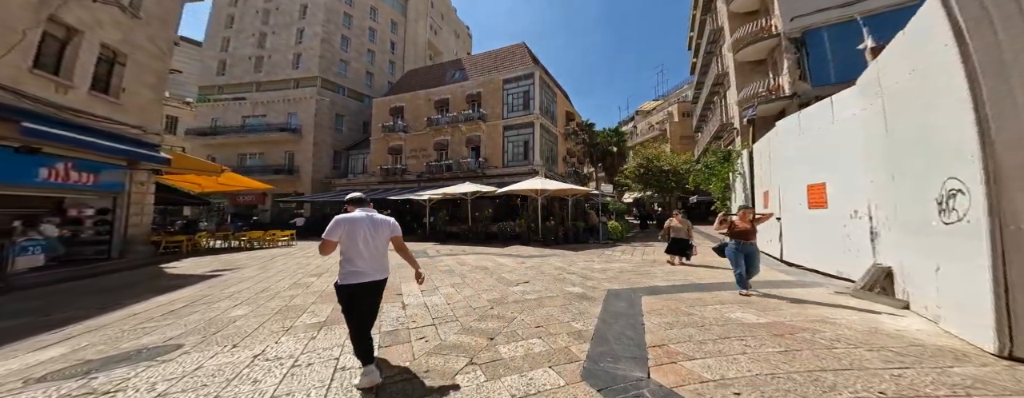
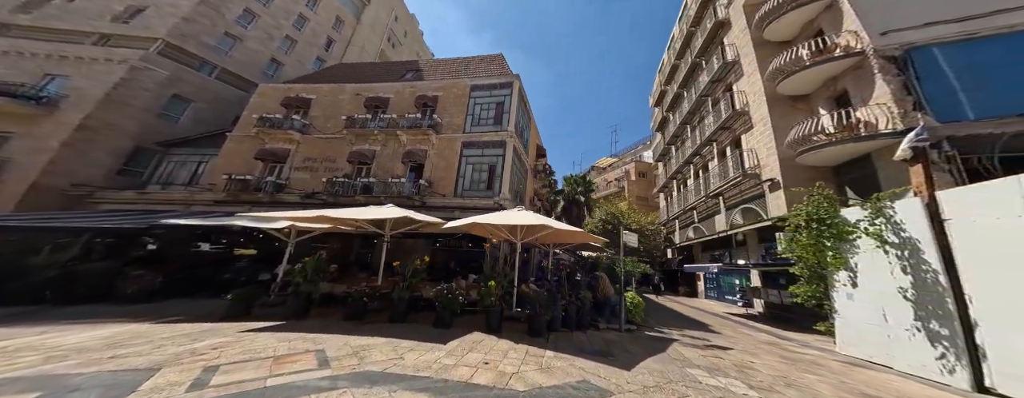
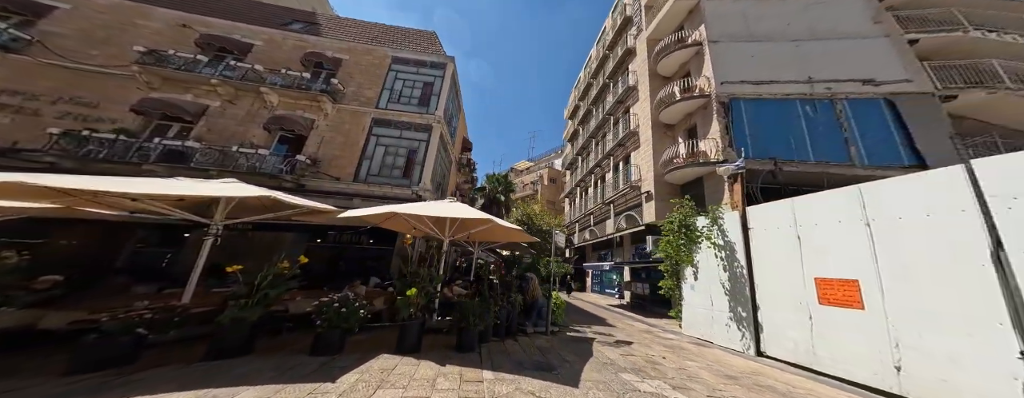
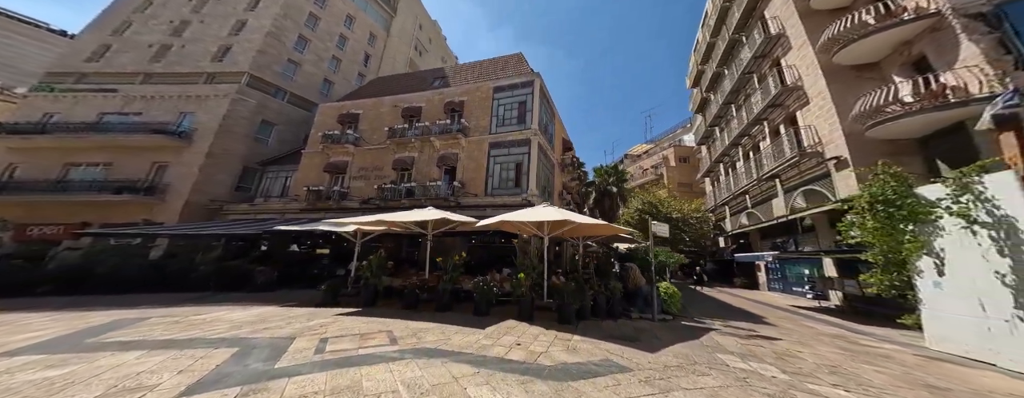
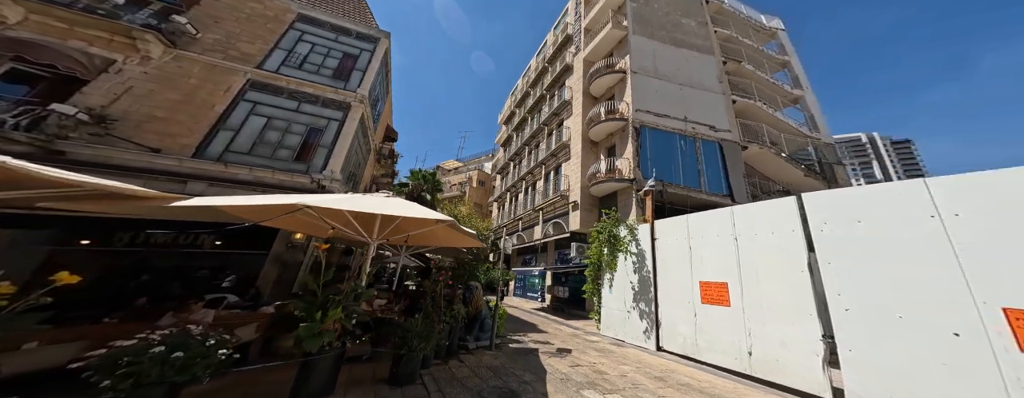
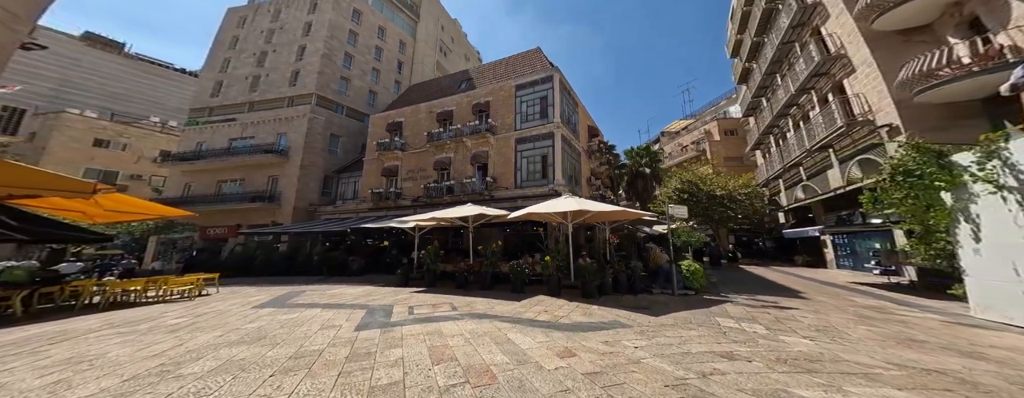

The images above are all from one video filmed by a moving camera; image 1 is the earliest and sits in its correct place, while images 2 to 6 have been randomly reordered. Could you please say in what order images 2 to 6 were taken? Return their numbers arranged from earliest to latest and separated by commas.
6, 4, 2, 3, 5
